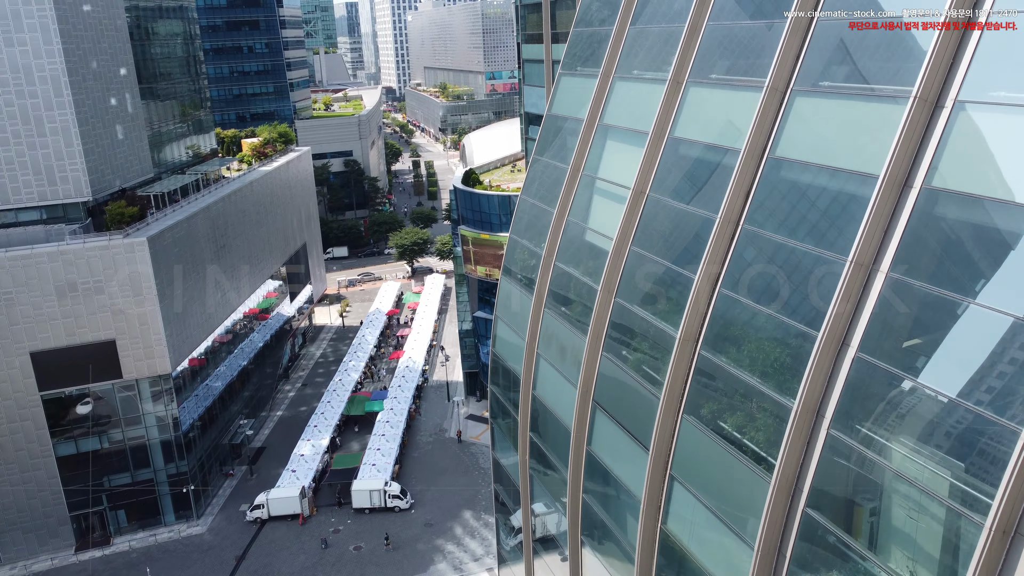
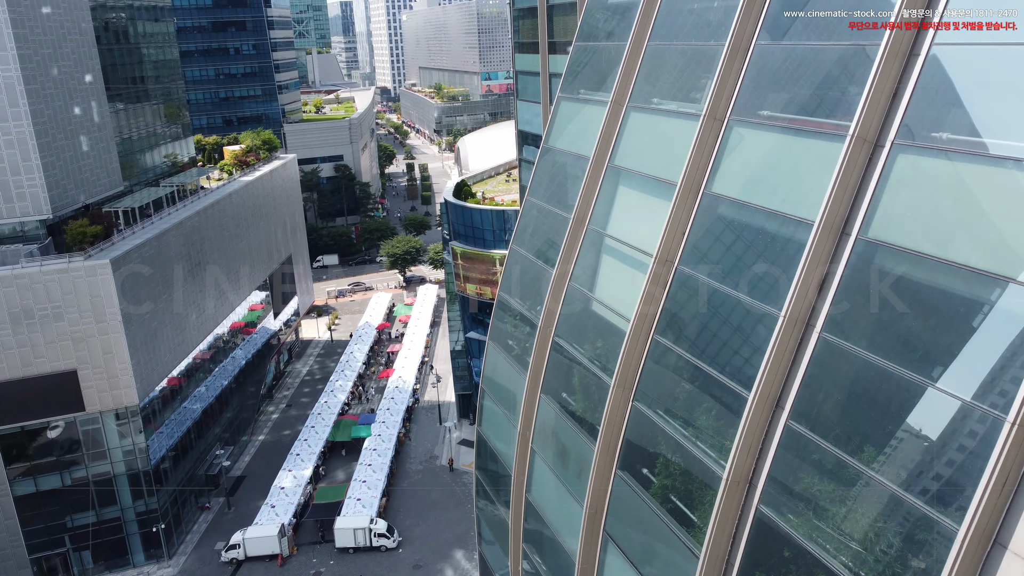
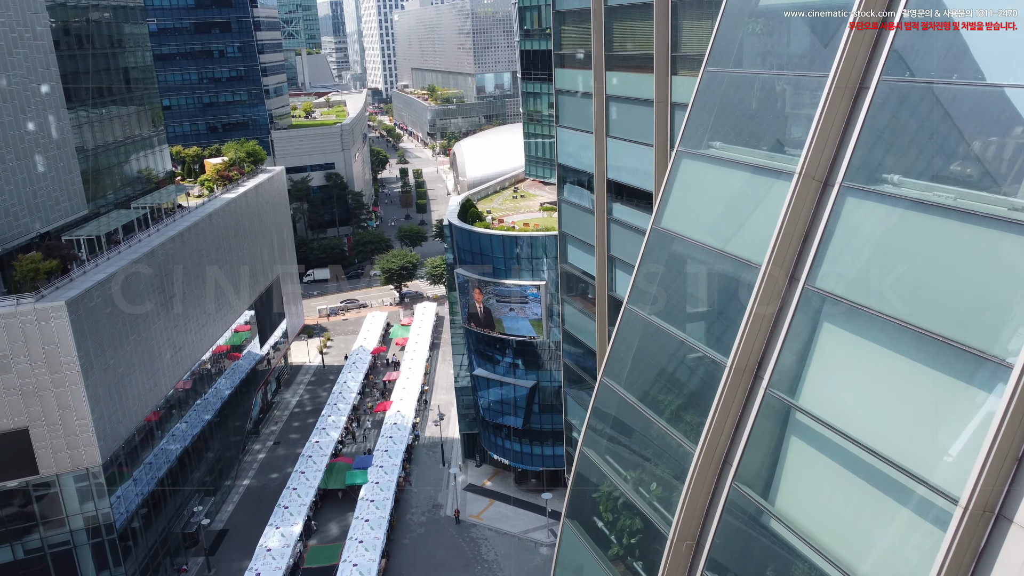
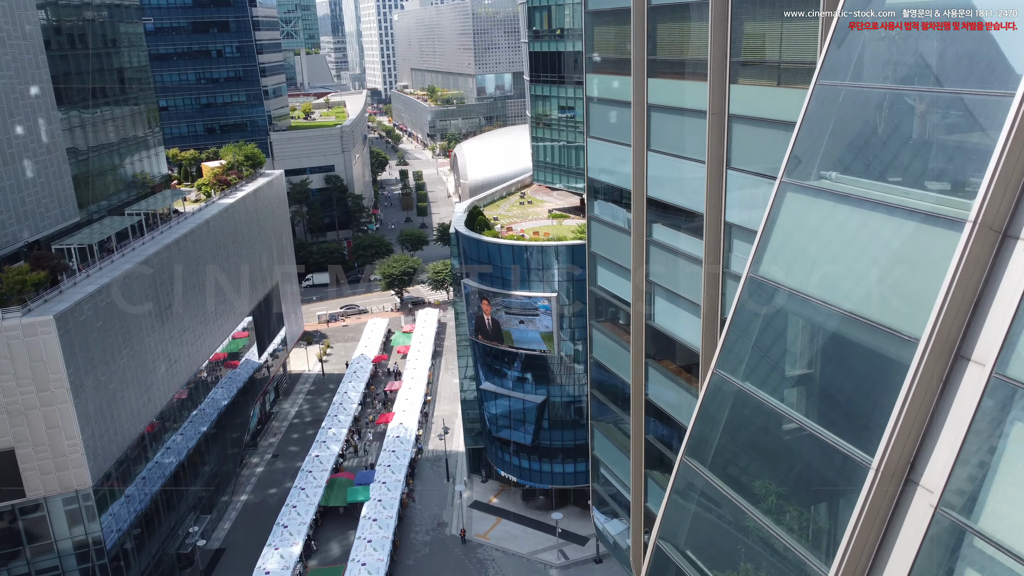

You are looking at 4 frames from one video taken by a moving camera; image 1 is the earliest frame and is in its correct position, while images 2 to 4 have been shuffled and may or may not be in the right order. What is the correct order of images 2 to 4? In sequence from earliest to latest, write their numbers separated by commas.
2, 3, 4
